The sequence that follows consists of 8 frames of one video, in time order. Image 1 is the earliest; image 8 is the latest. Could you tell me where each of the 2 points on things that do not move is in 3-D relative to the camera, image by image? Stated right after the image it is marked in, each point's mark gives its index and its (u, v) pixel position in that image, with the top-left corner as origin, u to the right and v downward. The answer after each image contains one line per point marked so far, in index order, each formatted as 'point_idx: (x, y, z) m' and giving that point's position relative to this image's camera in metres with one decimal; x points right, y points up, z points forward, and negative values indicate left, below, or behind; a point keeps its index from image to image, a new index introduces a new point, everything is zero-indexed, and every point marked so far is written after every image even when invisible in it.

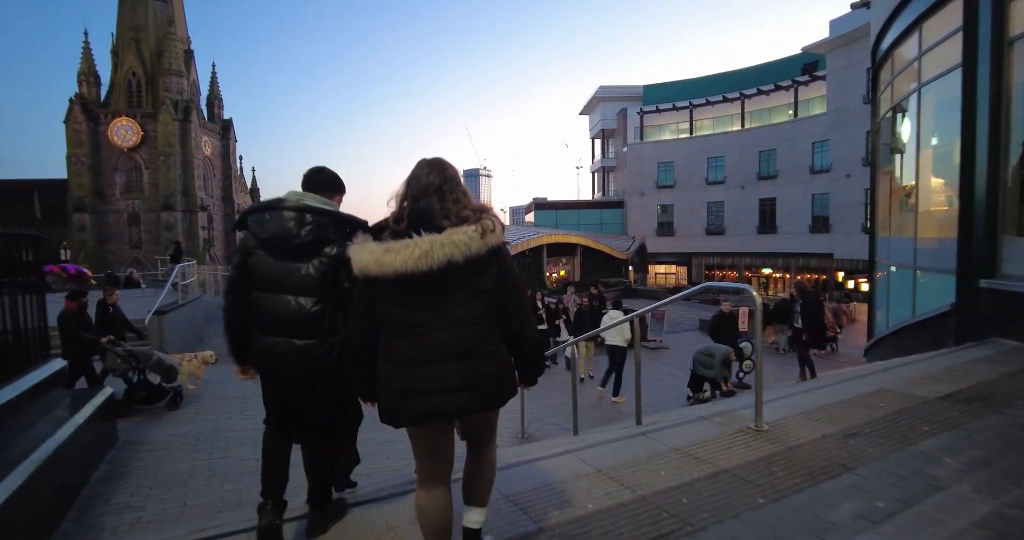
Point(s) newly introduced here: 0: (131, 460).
0: (-4.3, -2.1, +5.6) m
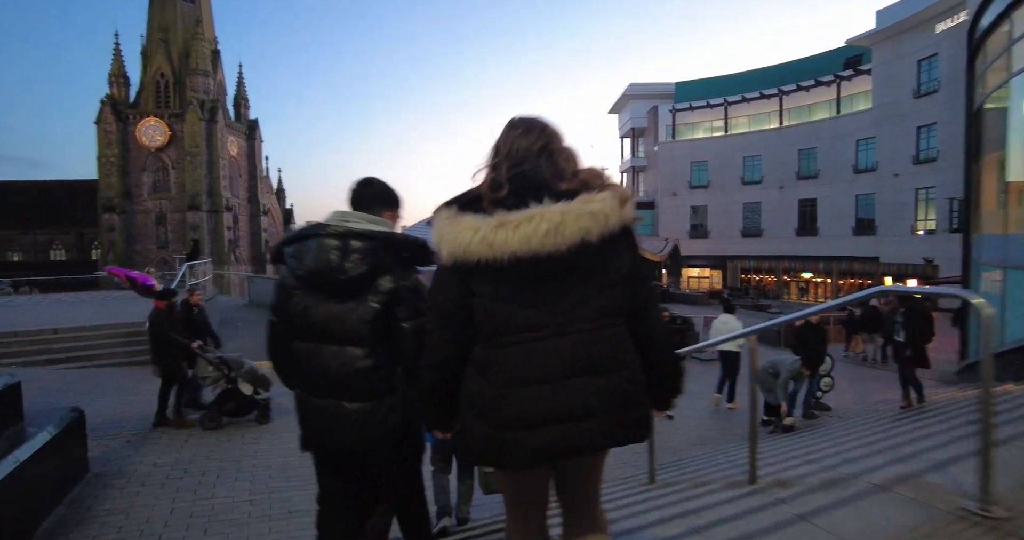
0: (-3.8, -2.0, +4.6) m
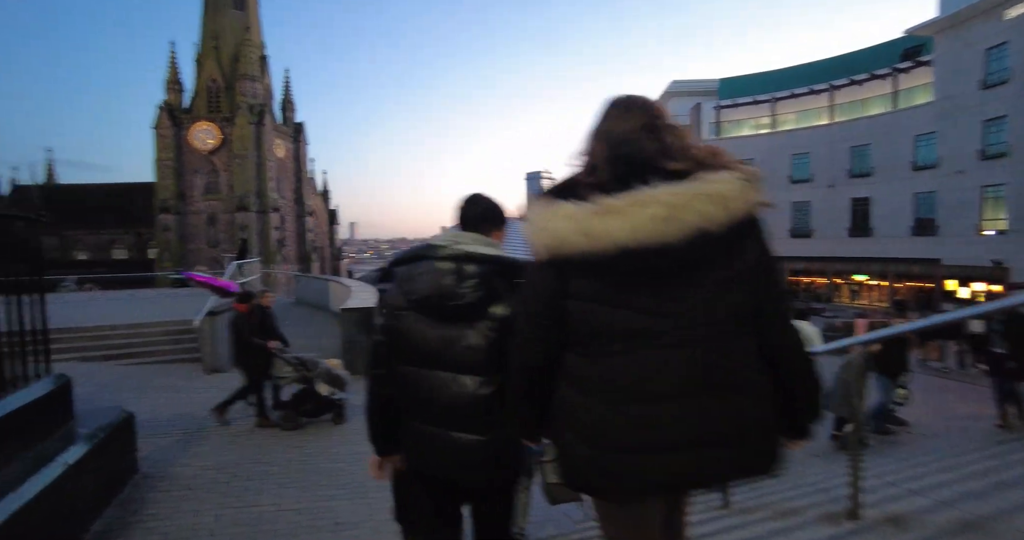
0: (-3.3, -2.0, +4.5) m
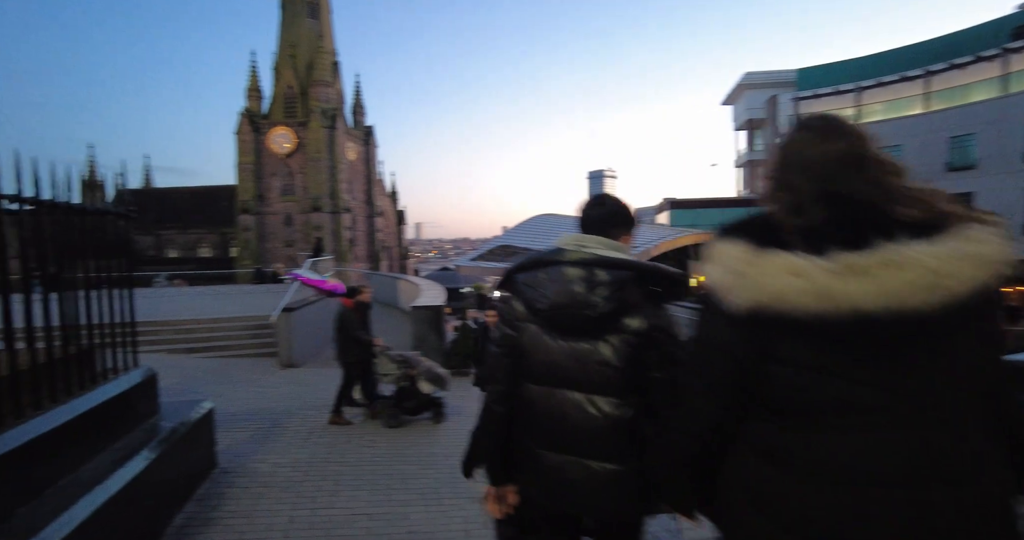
0: (-2.6, -2.0, +4.5) m
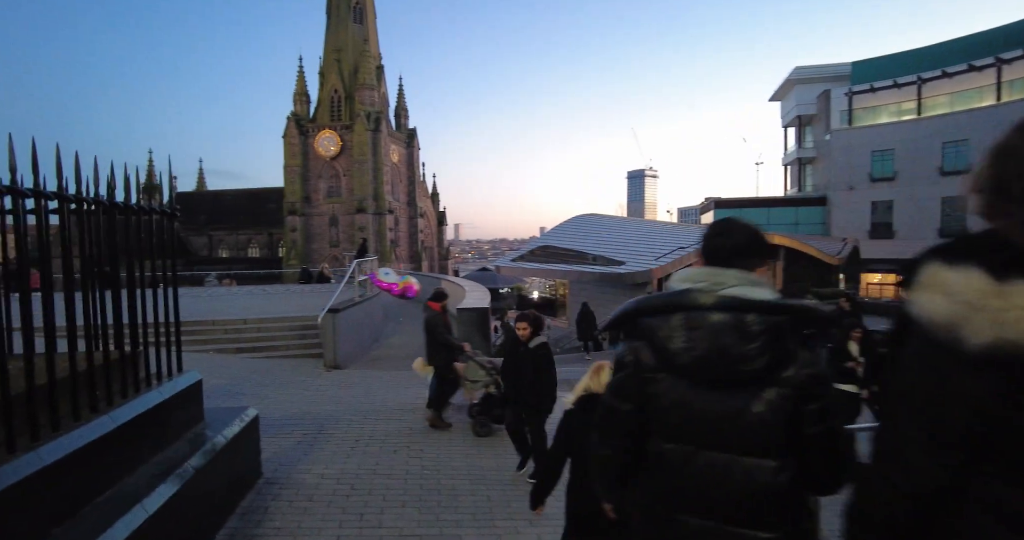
0: (-2.1, -2.0, +4.2) m
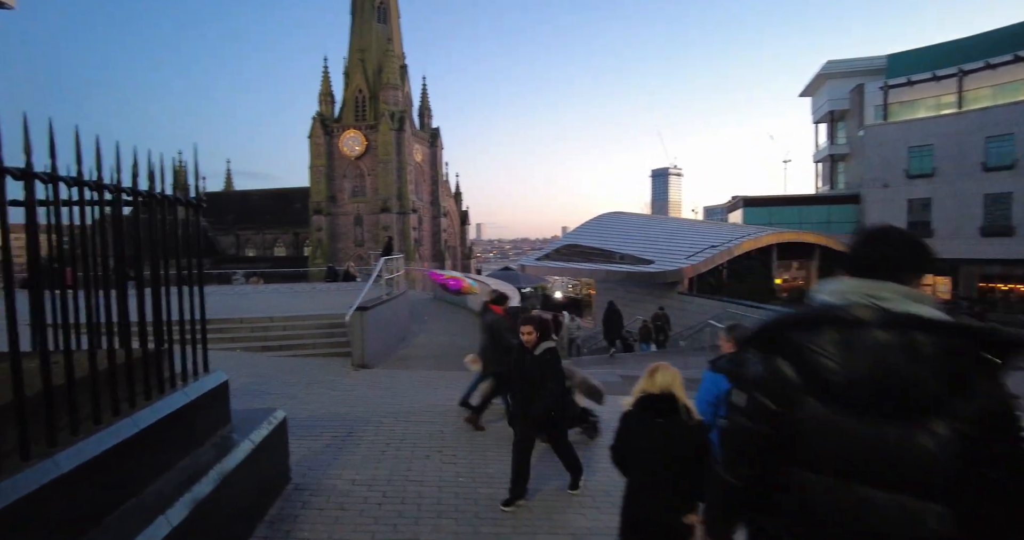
0: (-1.7, -1.9, +4.0) m
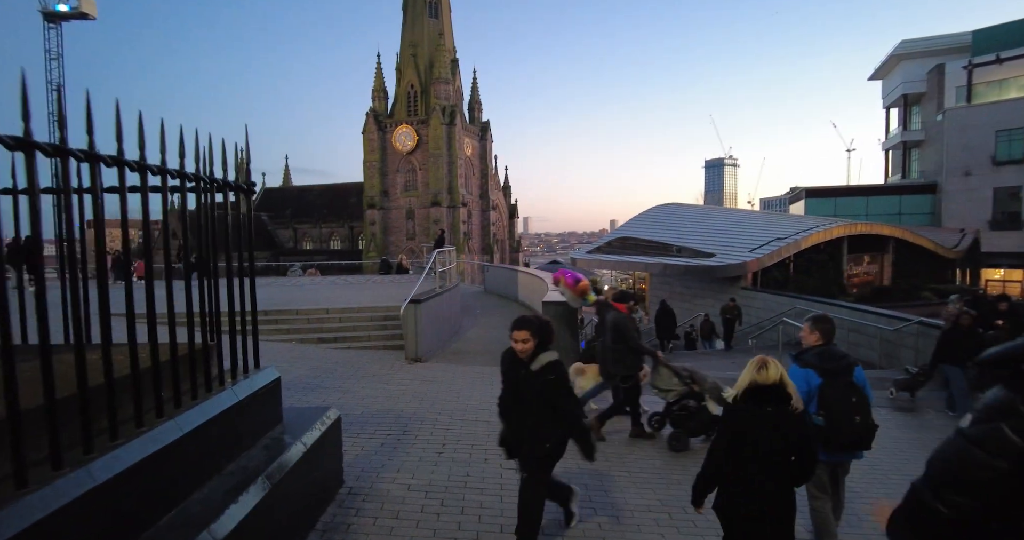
0: (-1.2, -1.9, +3.7) m
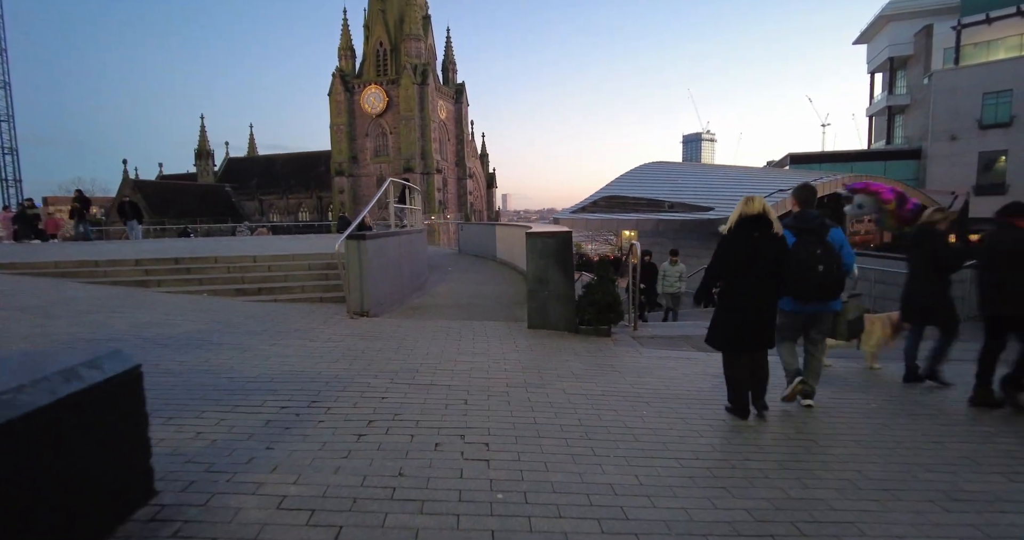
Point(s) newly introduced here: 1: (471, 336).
0: (-1.3, -1.1, +1.7) m
1: (-0.5, -0.8, +6.1) m
